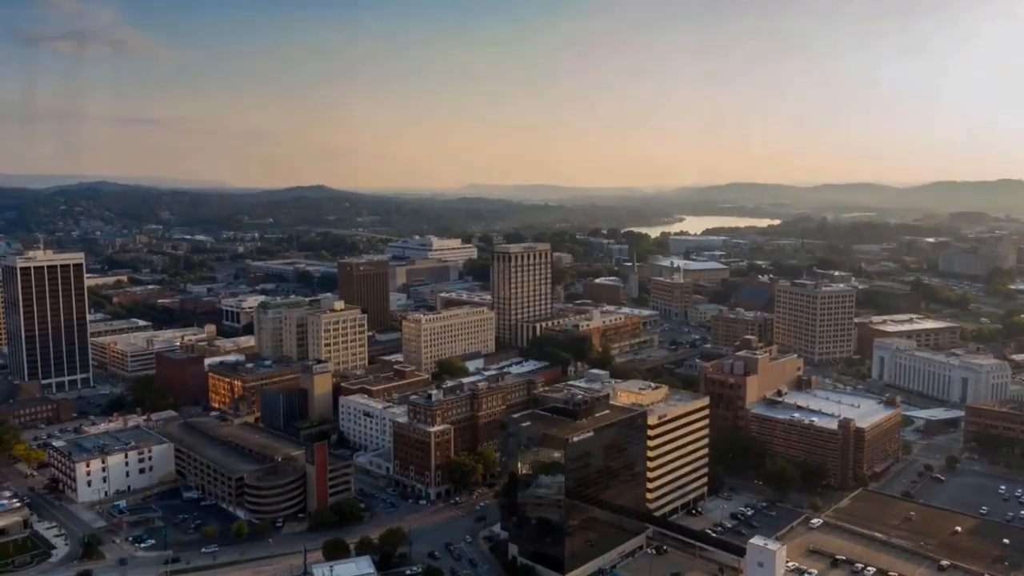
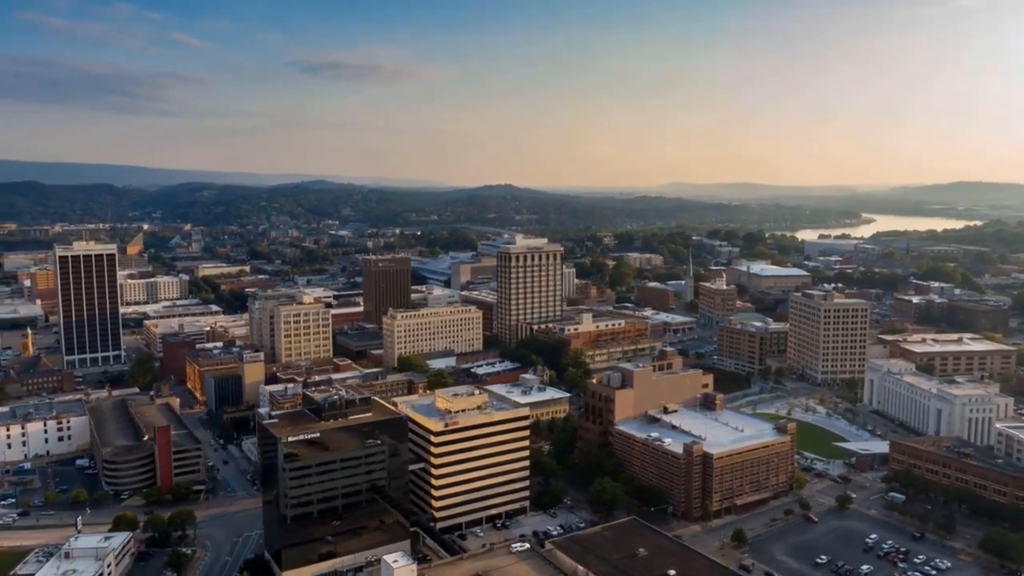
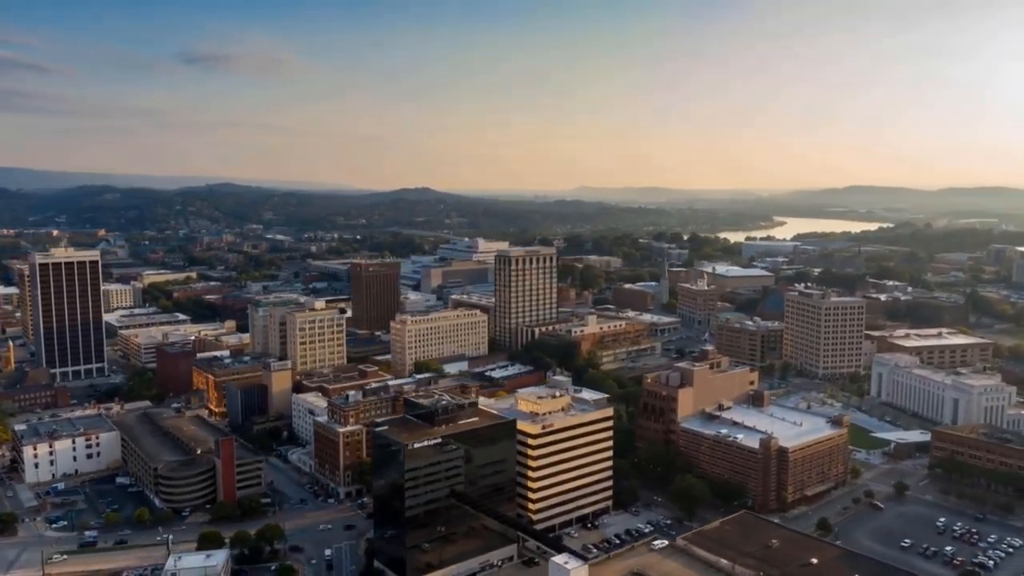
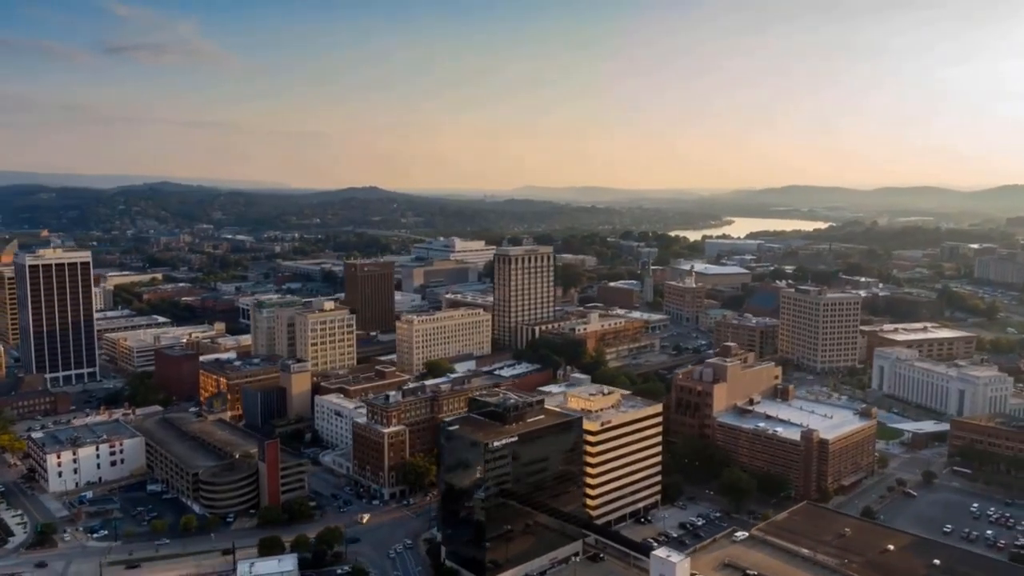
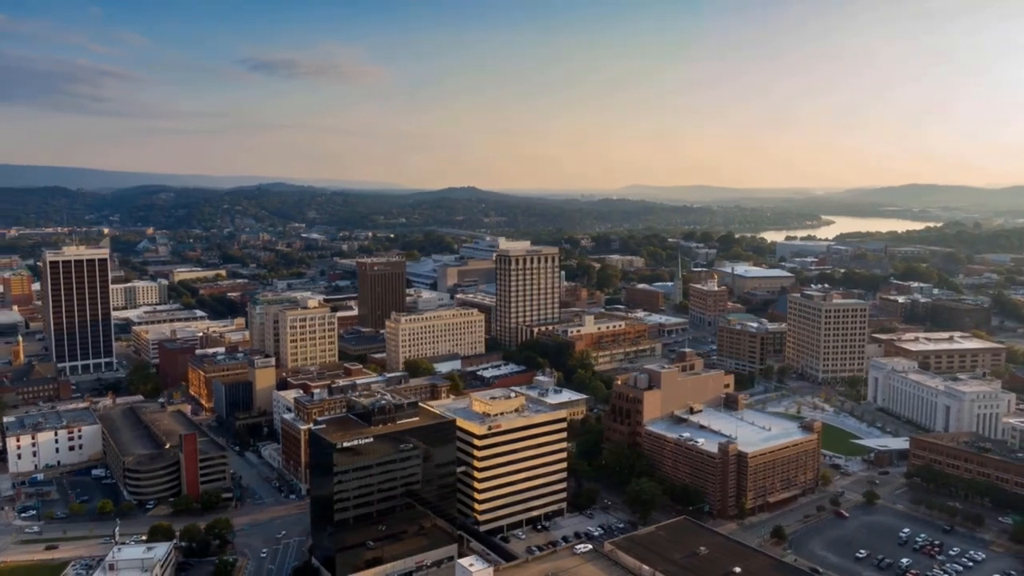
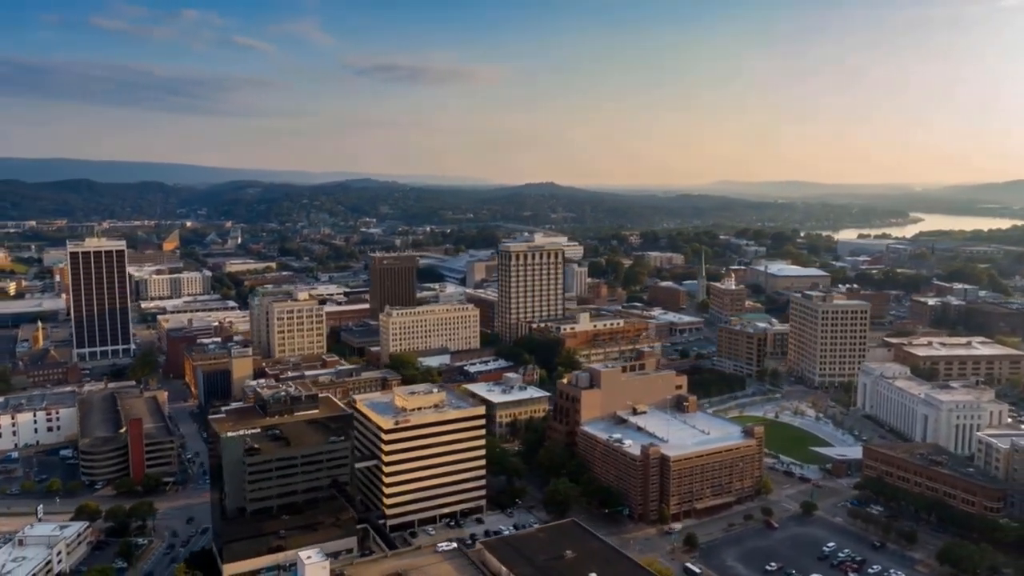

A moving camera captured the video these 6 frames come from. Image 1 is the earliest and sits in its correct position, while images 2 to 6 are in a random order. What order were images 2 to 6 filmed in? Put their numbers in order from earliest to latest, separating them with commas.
4, 3, 5, 2, 6
